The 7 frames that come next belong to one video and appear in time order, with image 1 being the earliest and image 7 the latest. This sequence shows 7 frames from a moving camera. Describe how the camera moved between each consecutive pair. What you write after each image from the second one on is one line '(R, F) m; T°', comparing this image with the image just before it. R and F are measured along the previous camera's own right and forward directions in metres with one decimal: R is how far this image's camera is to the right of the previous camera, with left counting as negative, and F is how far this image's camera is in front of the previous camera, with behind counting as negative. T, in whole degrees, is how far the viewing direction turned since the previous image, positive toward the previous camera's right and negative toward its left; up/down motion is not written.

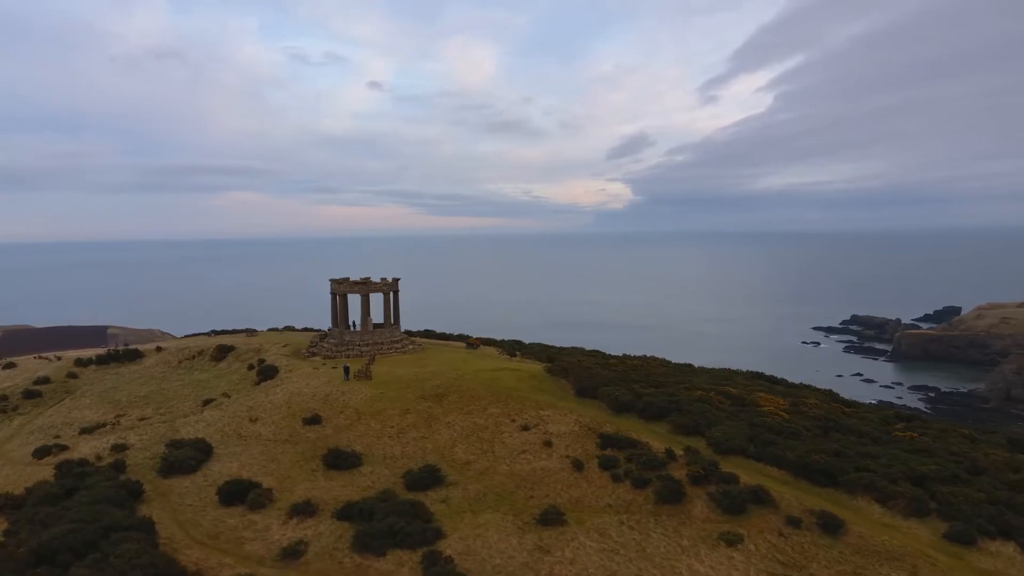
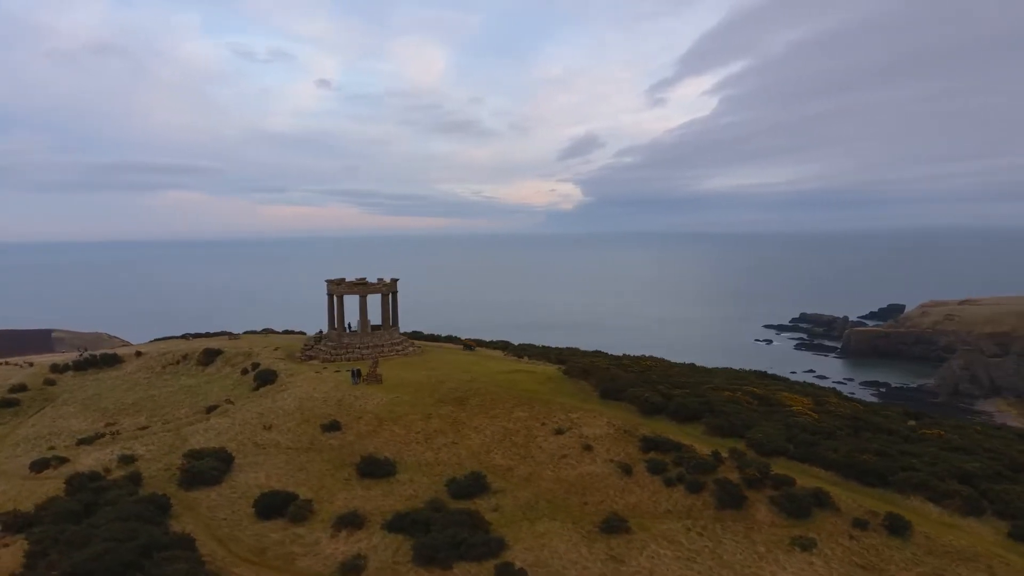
(-2.8, +0.8) m; +3°
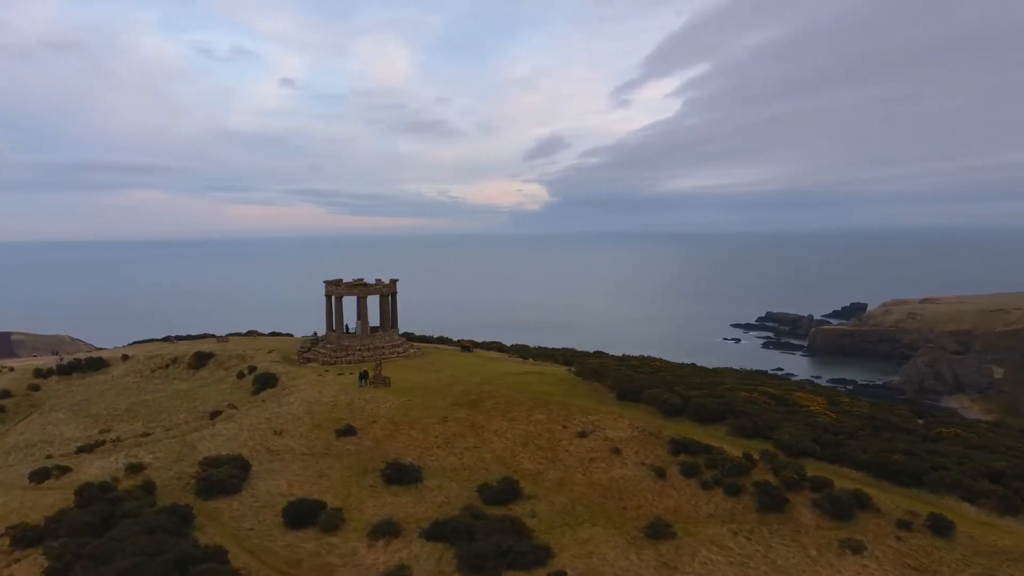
(-1.9, +0.5) m; +2°
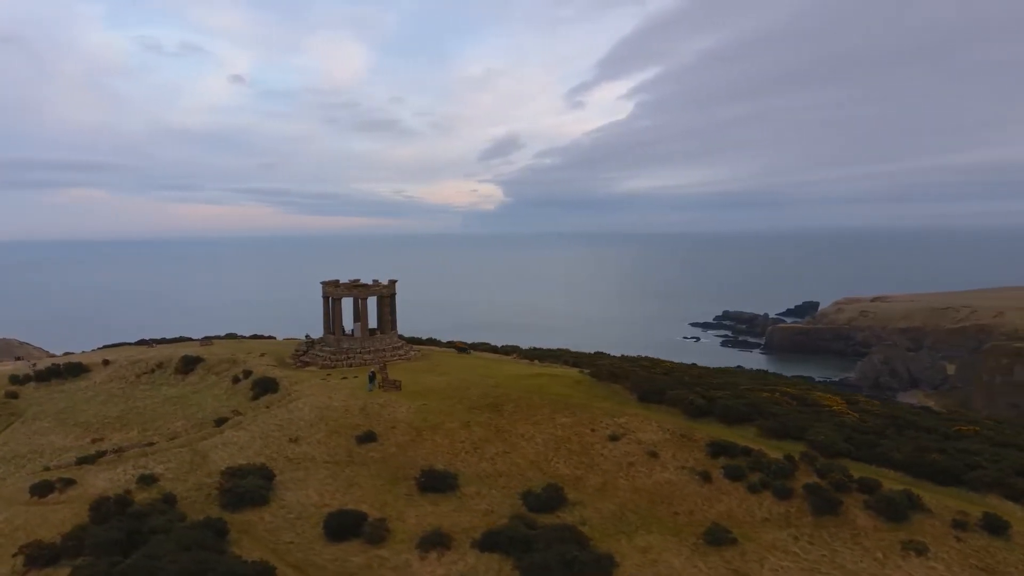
(-2.5, +0.7) m; +3°
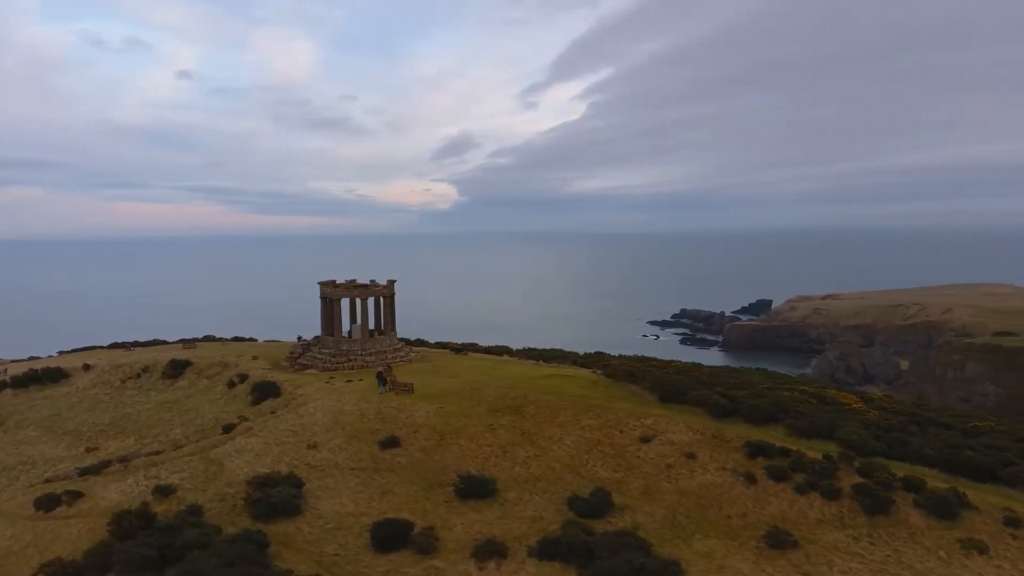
(-2.5, +0.7) m; +3°
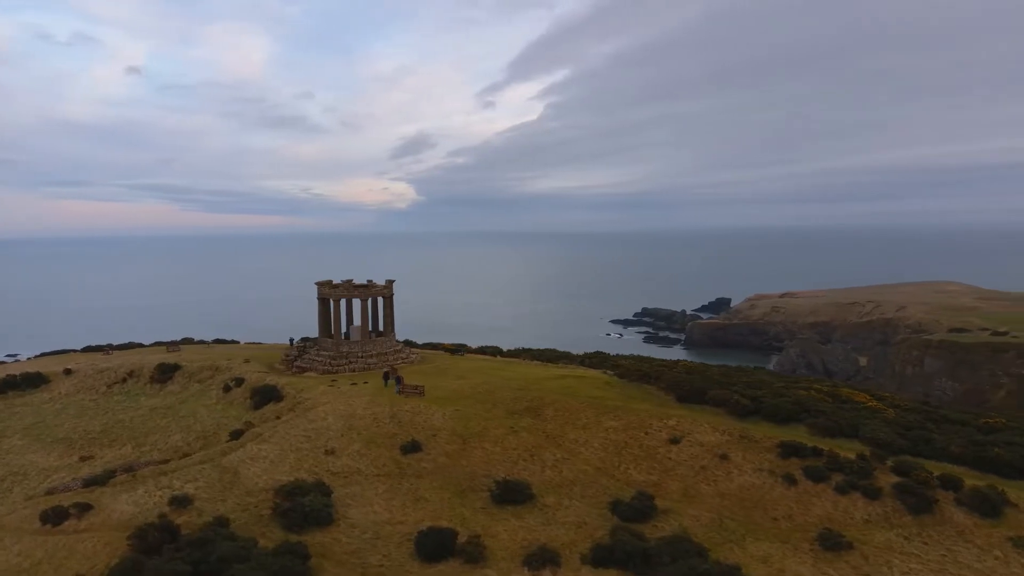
(-2.2, +0.6) m; +3°
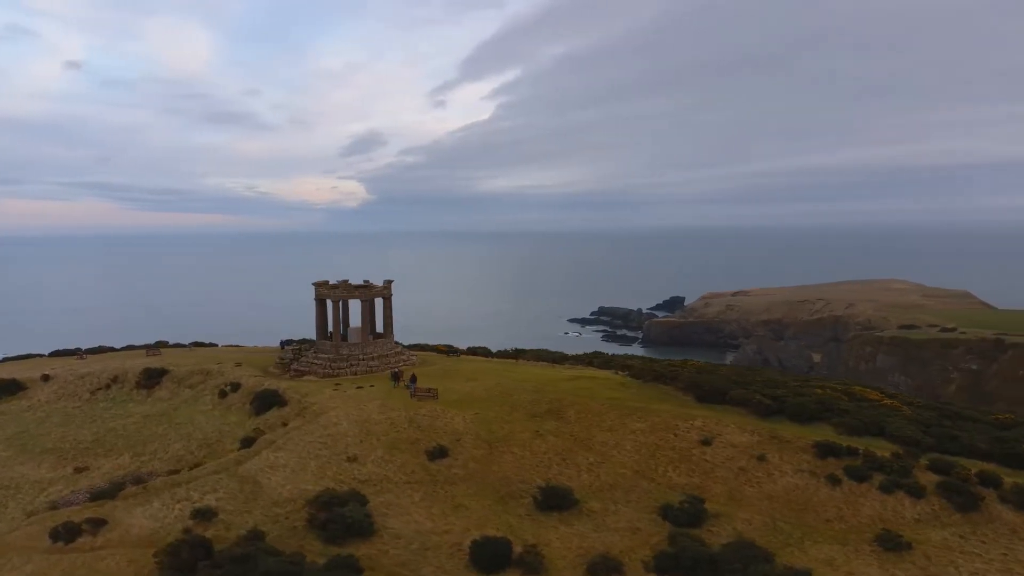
(-2.5, +0.7) m; +3°
